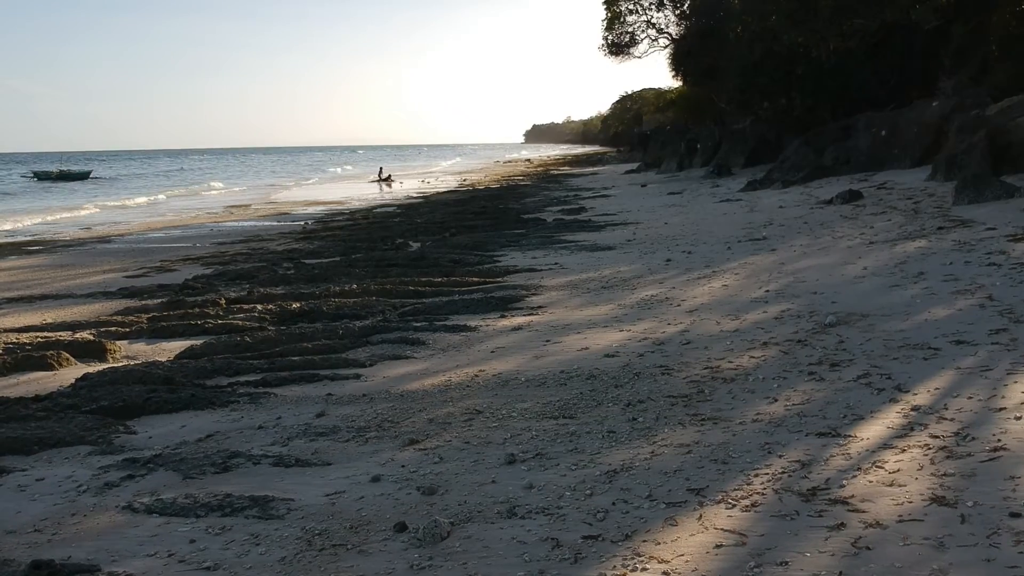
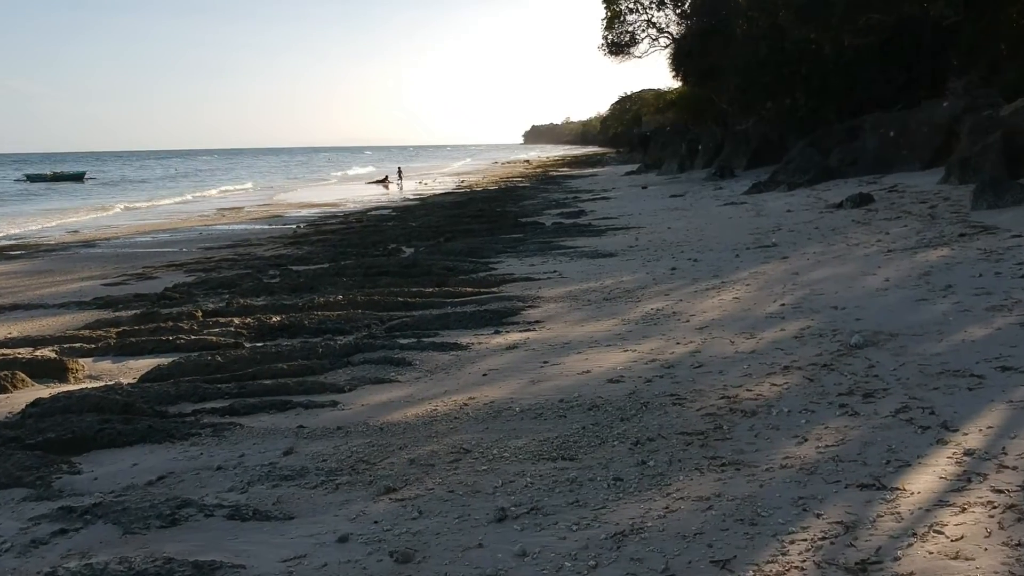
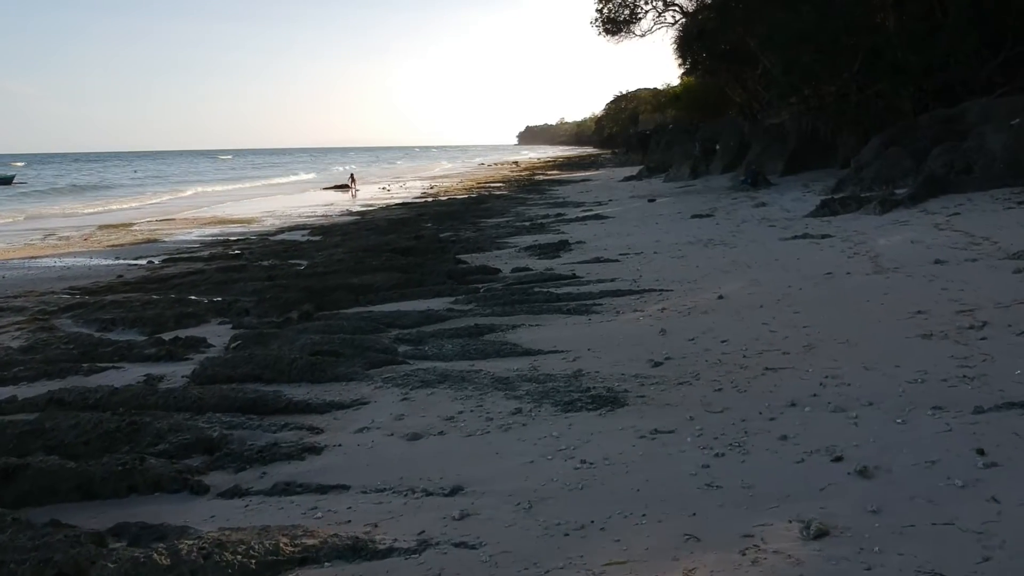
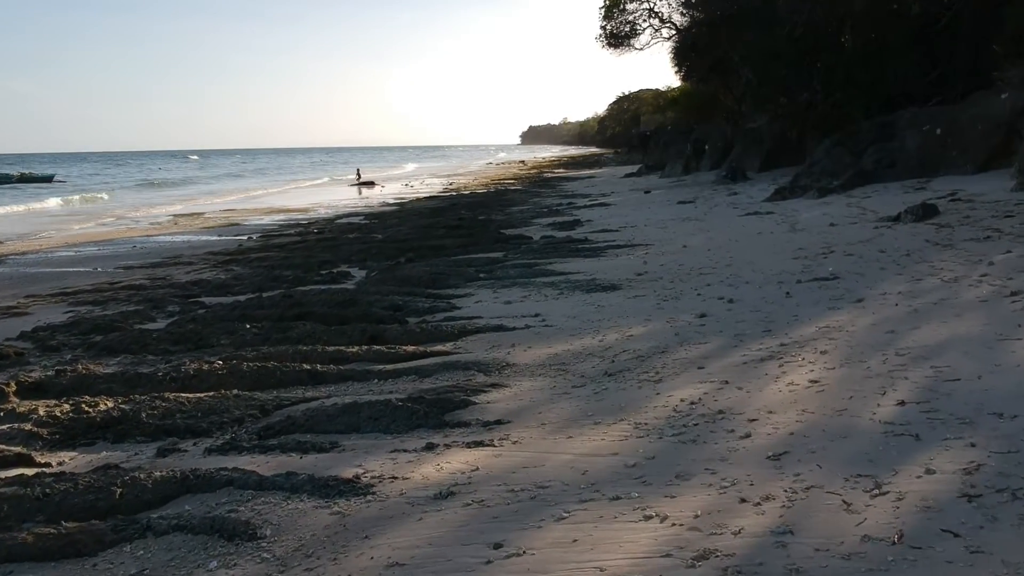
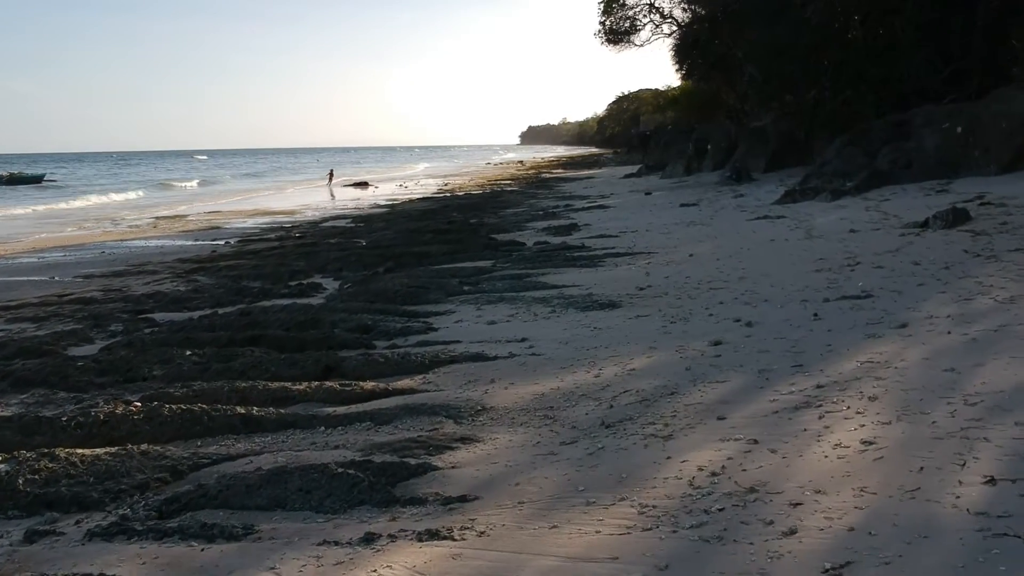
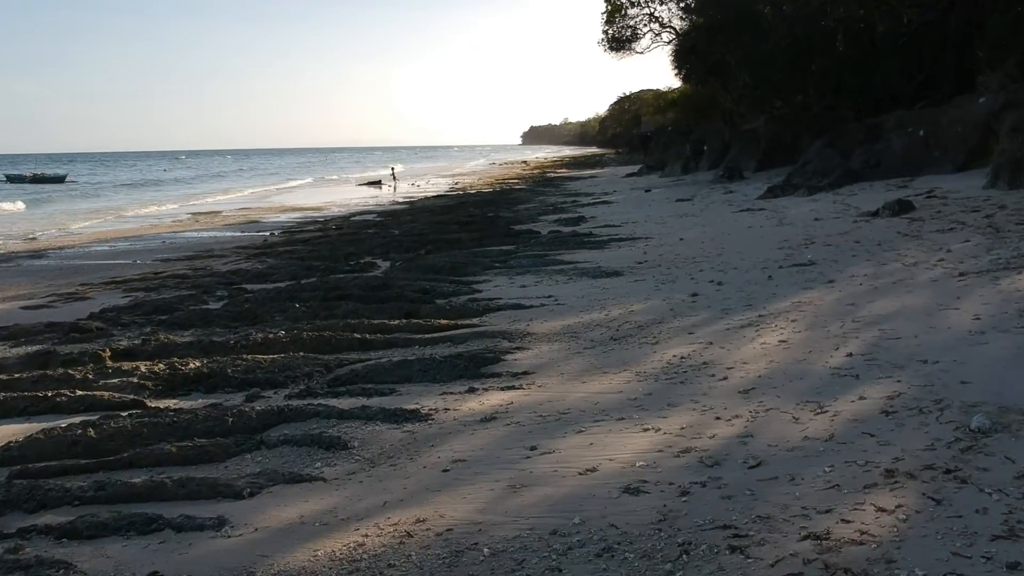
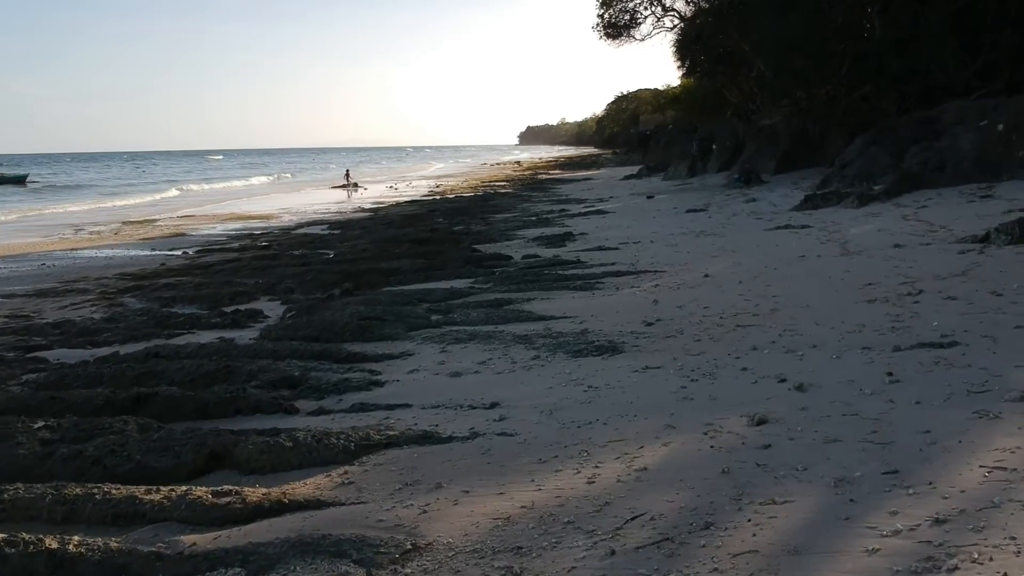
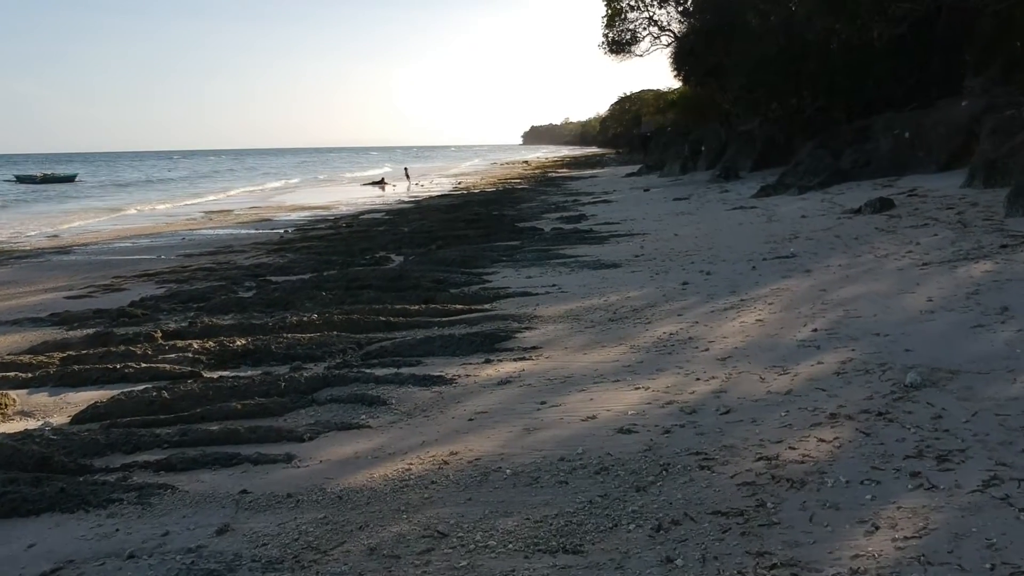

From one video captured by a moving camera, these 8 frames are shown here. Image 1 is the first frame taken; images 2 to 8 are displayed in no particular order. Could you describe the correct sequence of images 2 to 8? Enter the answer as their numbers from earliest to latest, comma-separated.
2, 8, 6, 4, 5, 7, 3
